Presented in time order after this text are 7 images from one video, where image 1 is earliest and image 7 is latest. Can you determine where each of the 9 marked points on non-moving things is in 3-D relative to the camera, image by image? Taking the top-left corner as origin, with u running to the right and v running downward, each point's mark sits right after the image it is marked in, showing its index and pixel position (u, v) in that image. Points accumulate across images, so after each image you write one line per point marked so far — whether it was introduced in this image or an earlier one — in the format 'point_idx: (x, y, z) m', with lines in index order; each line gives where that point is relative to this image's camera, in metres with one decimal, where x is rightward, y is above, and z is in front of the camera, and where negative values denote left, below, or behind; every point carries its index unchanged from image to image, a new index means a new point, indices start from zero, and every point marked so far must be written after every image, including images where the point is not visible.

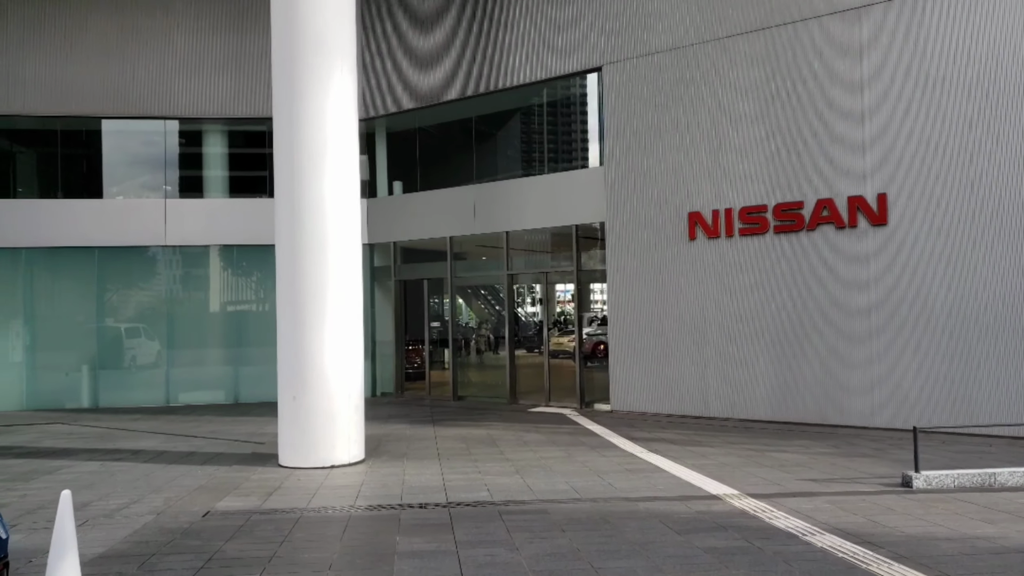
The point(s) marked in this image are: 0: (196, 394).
0: (-7.1, -2.4, +19.4) m
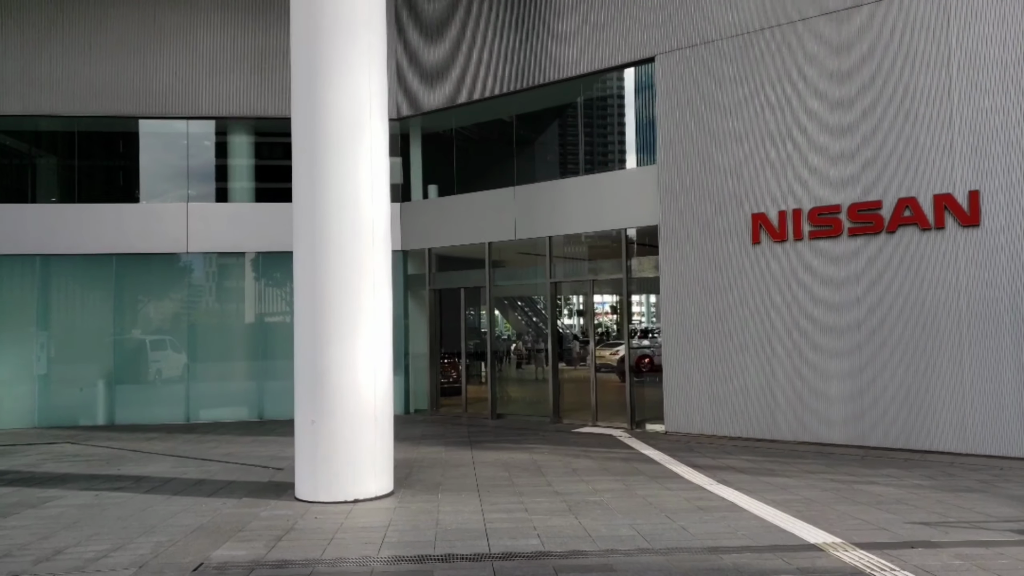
0: (-6.2, -2.6, +18.3) m
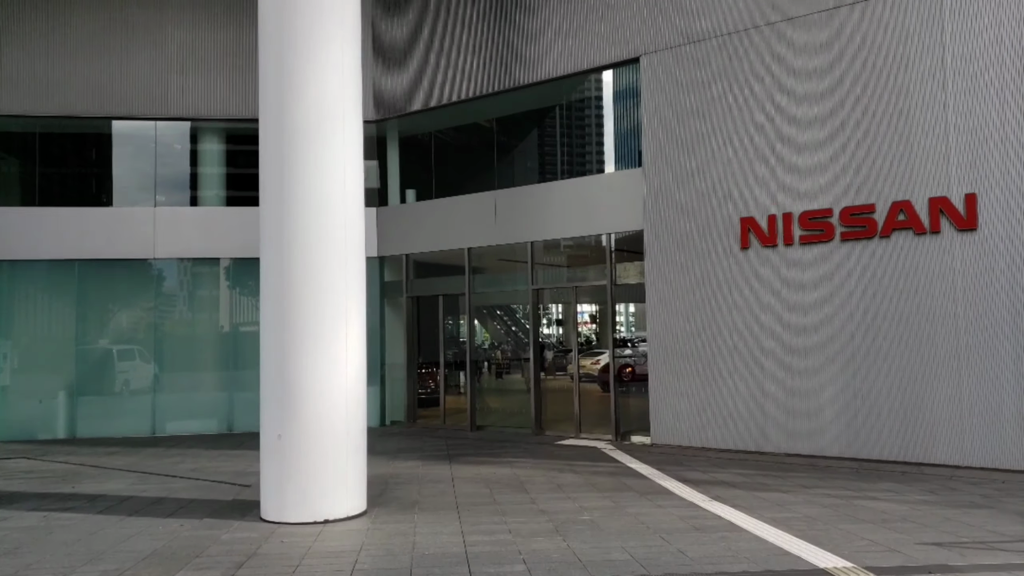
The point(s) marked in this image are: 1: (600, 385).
0: (-6.6, -2.7, +17.6) m
1: (+1.4, -1.7, +14.9) m
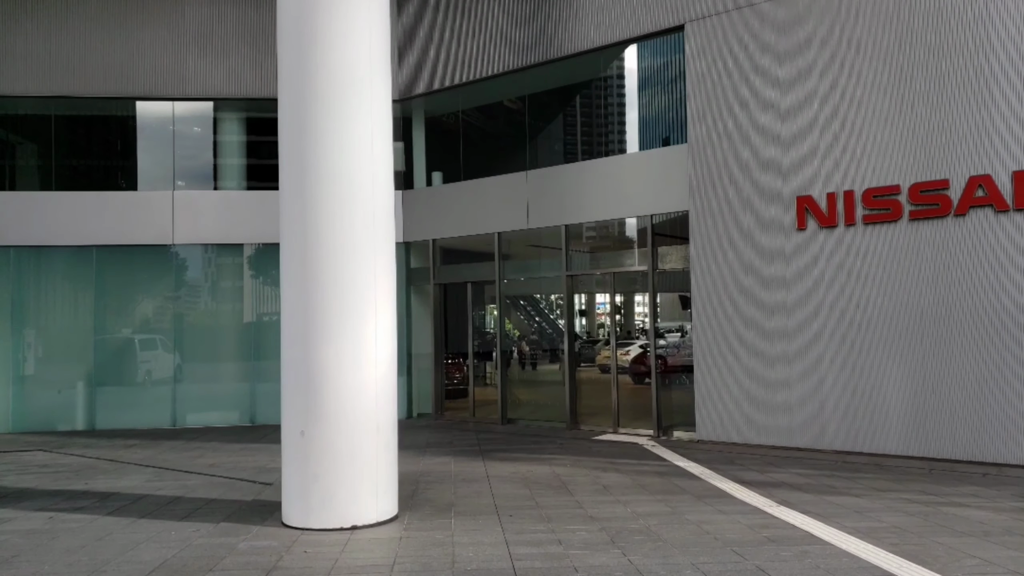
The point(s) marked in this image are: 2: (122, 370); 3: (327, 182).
0: (-6.0, -2.5, +17.0) m
1: (+2.0, -1.5, +14.1) m
2: (-7.6, -1.6, +16.9) m
3: (-1.6, +0.9, +7.6) m
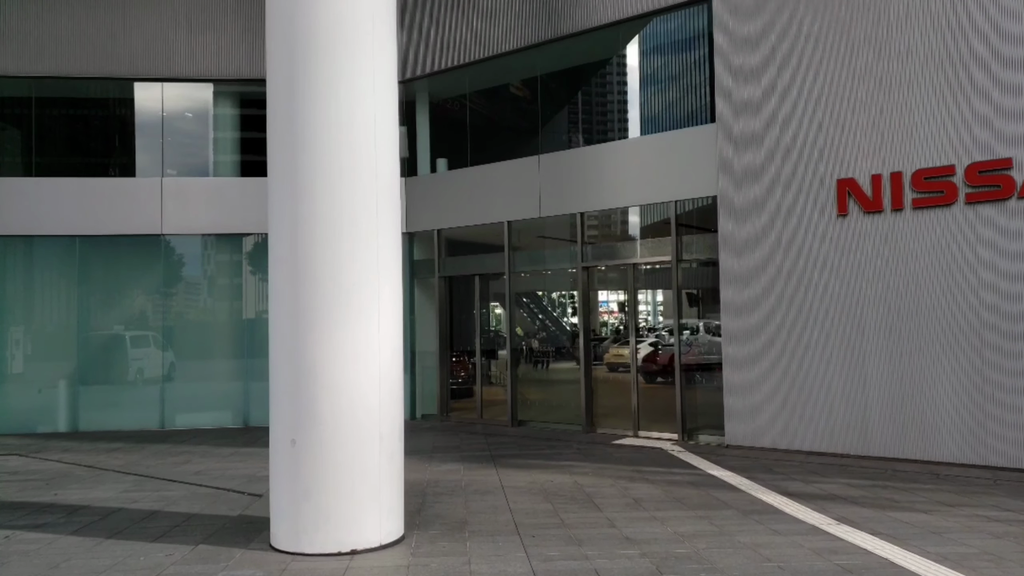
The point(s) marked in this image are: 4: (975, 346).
0: (-5.8, -2.4, +16.0) m
1: (+2.2, -1.3, +13.1) m
2: (-7.5, -1.5, +15.9) m
3: (-1.5, +1.1, +6.6) m
4: (+5.4, -0.7, +9.8) m
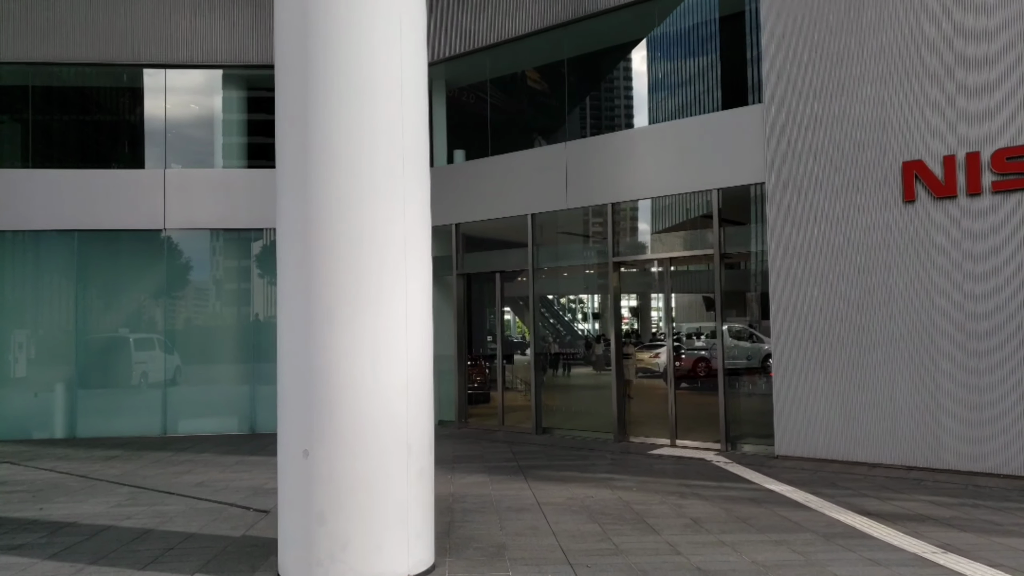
0: (-5.4, -2.3, +15.0) m
1: (+2.6, -1.3, +12.1) m
2: (-7.1, -1.4, +14.9) m
3: (-1.1, +1.2, +5.6) m
4: (+5.7, -0.6, +8.7) m
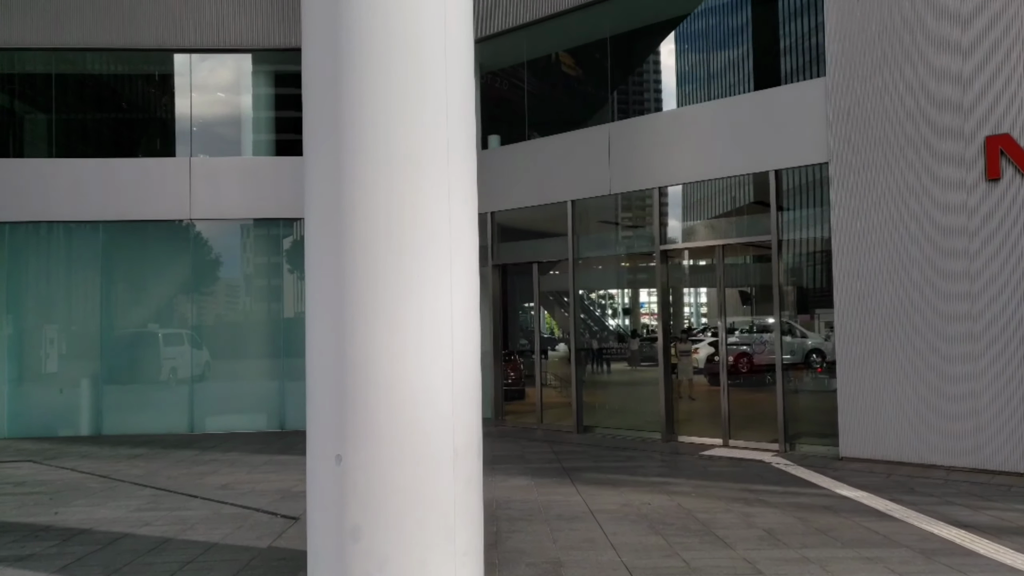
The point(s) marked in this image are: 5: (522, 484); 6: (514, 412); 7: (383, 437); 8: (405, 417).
0: (-4.8, -2.2, +14.5) m
1: (+3.1, -1.2, +11.3) m
2: (-6.4, -1.3, +14.5) m
3: (-0.8, +1.2, +5.0) m
4: (+6.2, -0.5, +7.9) m
5: (+0.1, -2.0, +8.7) m
6: (+0.1, -2.0, +14.2) m
7: (-0.7, -0.8, +4.8) m
8: (-0.6, -0.7, +4.8) m
